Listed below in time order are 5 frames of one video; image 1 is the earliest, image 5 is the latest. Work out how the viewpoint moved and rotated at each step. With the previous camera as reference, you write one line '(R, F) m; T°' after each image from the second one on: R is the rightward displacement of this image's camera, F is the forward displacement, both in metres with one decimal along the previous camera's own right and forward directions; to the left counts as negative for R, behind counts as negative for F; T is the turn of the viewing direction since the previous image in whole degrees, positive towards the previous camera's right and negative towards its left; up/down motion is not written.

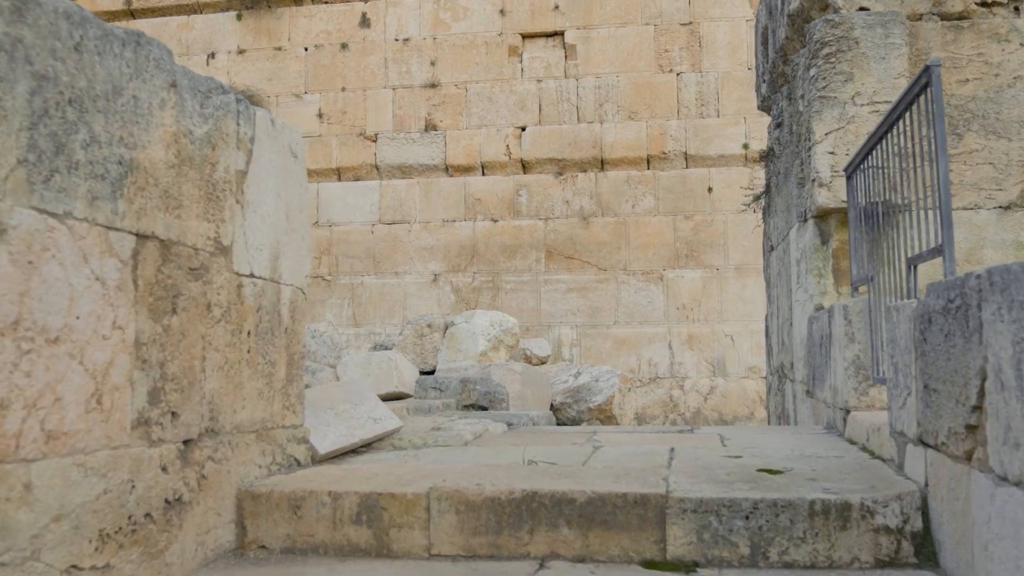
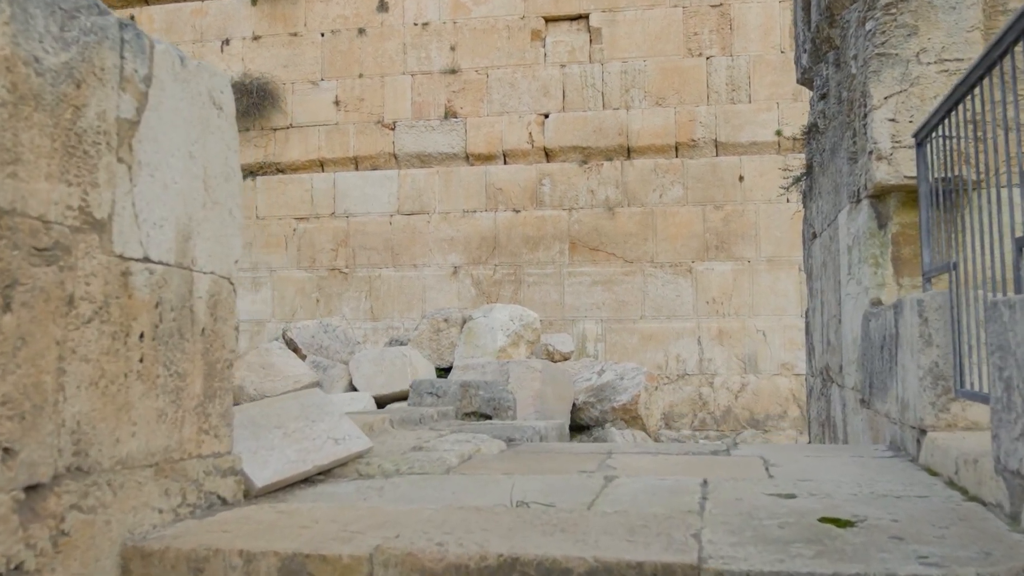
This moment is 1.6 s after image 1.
(+0.1, +0.6) m; -1°
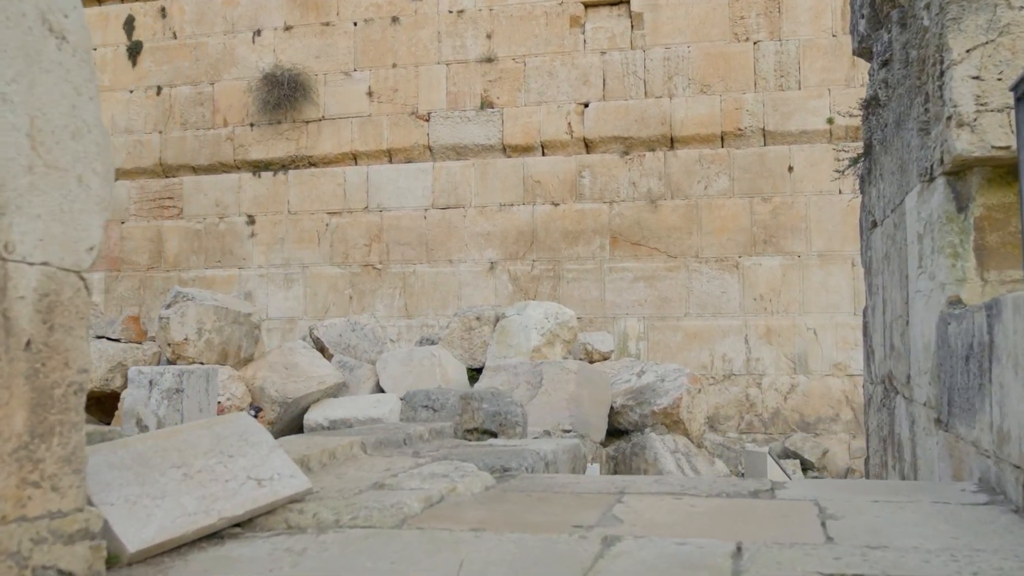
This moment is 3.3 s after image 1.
(+0.1, +0.6) m; -2°
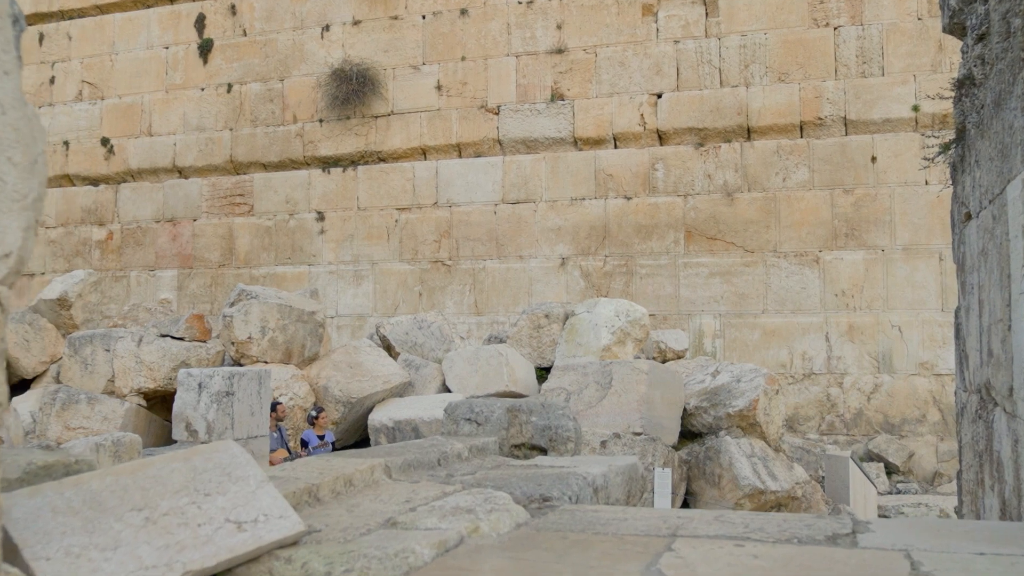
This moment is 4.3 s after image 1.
(+0.1, +0.3) m; -4°
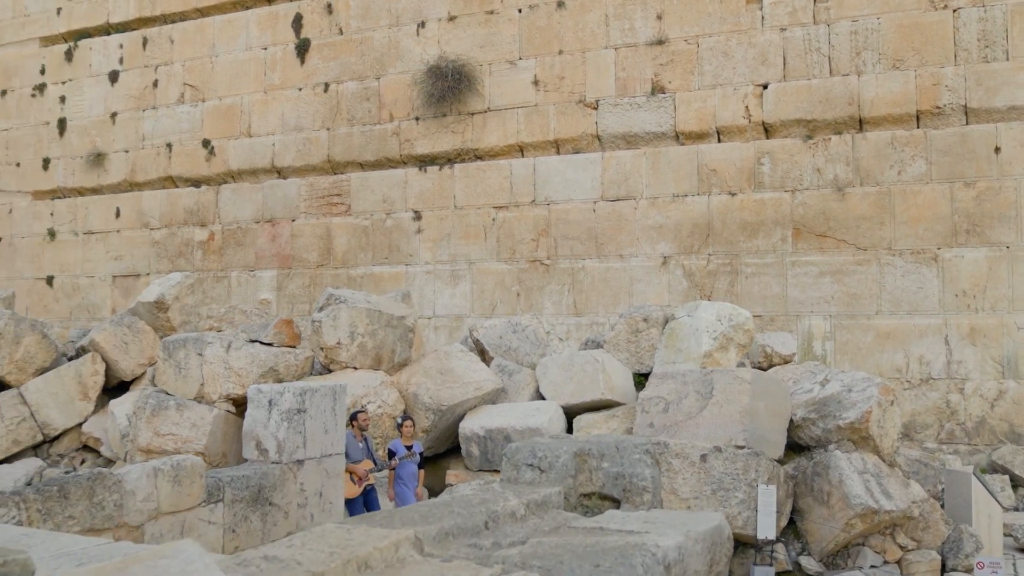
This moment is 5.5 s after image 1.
(+0.1, +0.4) m; -5°
